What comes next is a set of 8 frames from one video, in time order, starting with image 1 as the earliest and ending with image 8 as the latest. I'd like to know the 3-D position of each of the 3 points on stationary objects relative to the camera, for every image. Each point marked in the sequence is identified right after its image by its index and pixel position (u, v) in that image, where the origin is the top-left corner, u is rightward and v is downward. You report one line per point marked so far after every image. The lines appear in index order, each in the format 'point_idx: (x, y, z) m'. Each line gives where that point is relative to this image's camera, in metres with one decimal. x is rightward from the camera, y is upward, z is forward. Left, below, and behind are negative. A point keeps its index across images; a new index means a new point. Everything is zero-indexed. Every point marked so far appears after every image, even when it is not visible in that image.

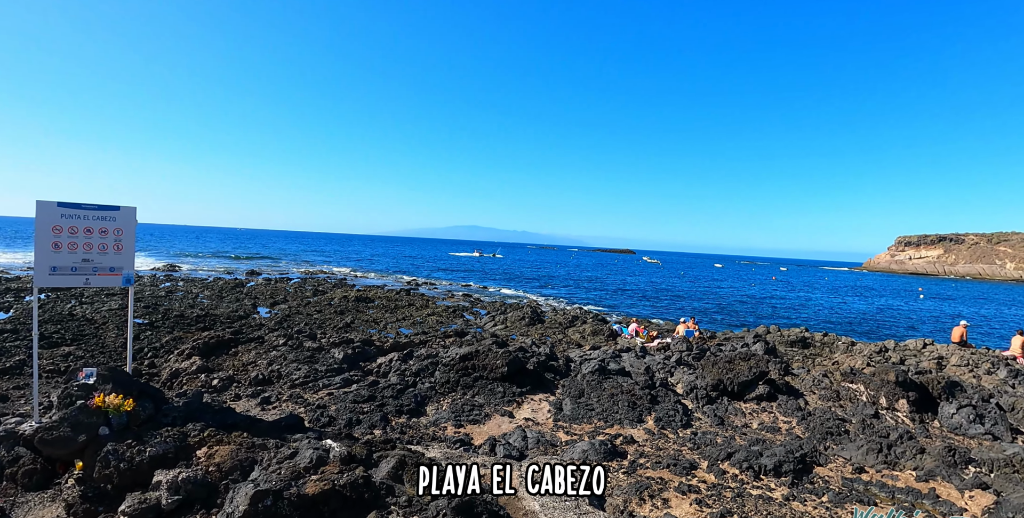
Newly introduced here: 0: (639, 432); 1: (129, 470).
0: (+2.5, -3.3, +9.4) m
1: (-4.7, -2.6, +6.0) m
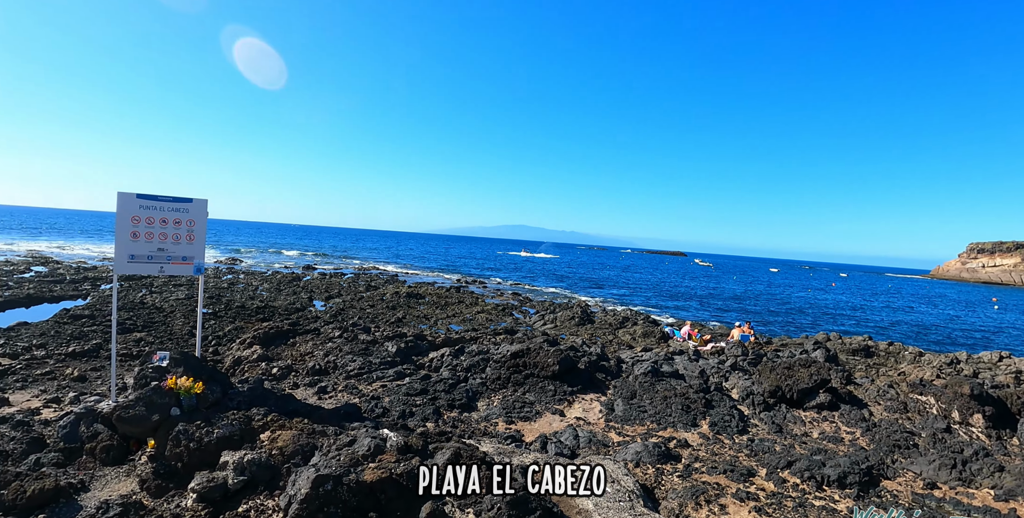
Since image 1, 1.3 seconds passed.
0: (+3.4, -3.3, +9.1) m
1: (-4.0, -2.4, +6.2) m
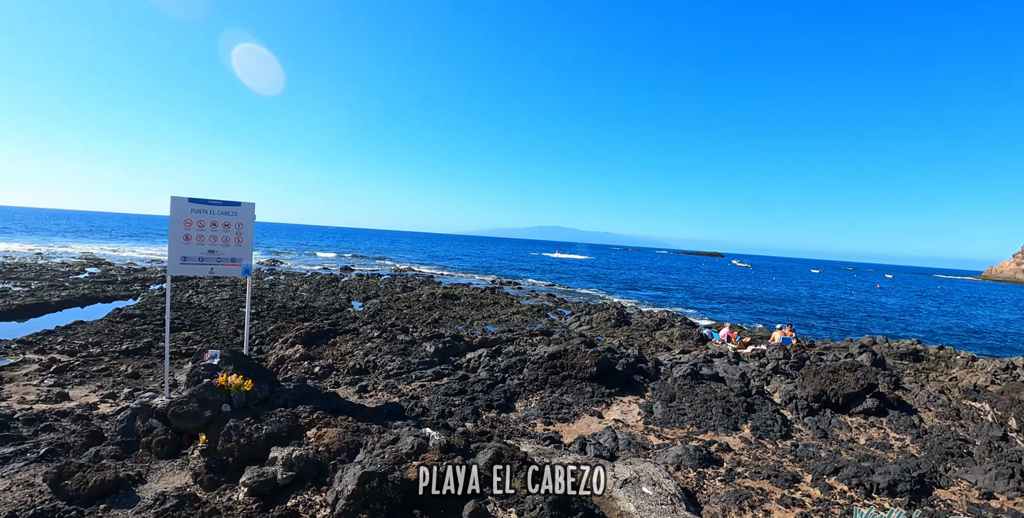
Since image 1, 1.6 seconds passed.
0: (+4.0, -3.3, +8.9) m
1: (-3.5, -2.5, +6.4) m
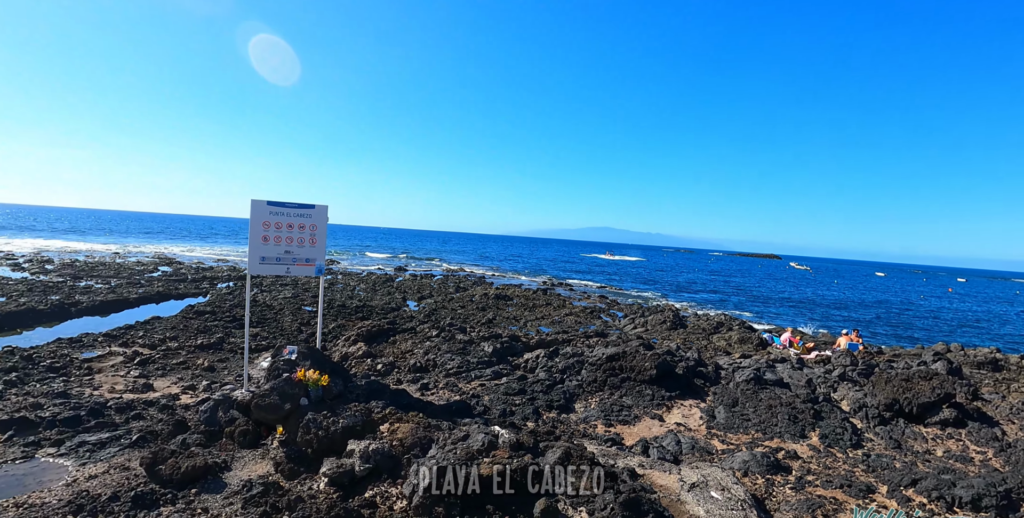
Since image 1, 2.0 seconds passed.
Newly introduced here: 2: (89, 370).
0: (+5.1, -3.3, +8.6) m
1: (-2.6, -2.5, +6.7) m
2: (-9.6, -2.5, +11.1) m
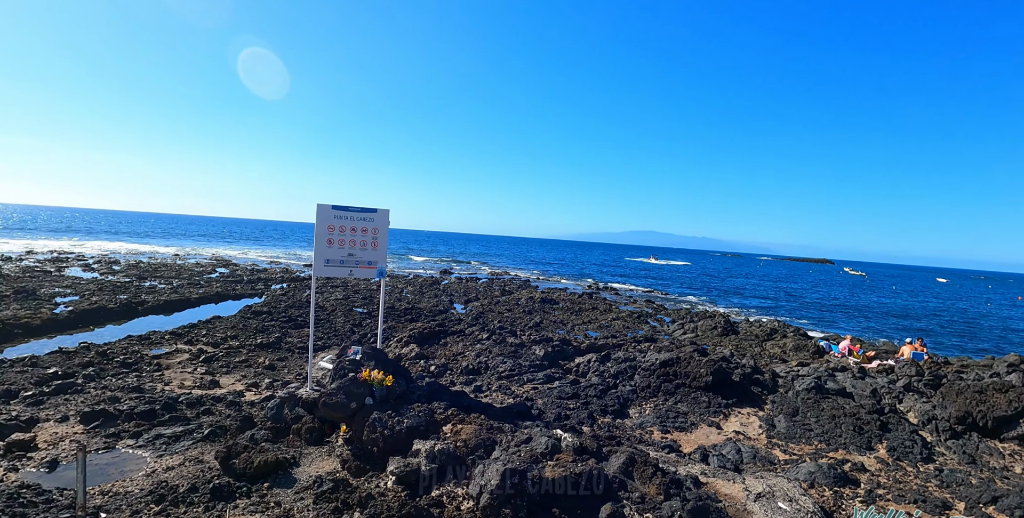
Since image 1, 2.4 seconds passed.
0: (+6.1, -3.4, +8.3) m
1: (-1.7, -2.5, +6.9) m
2: (-8.5, -2.6, +11.7) m
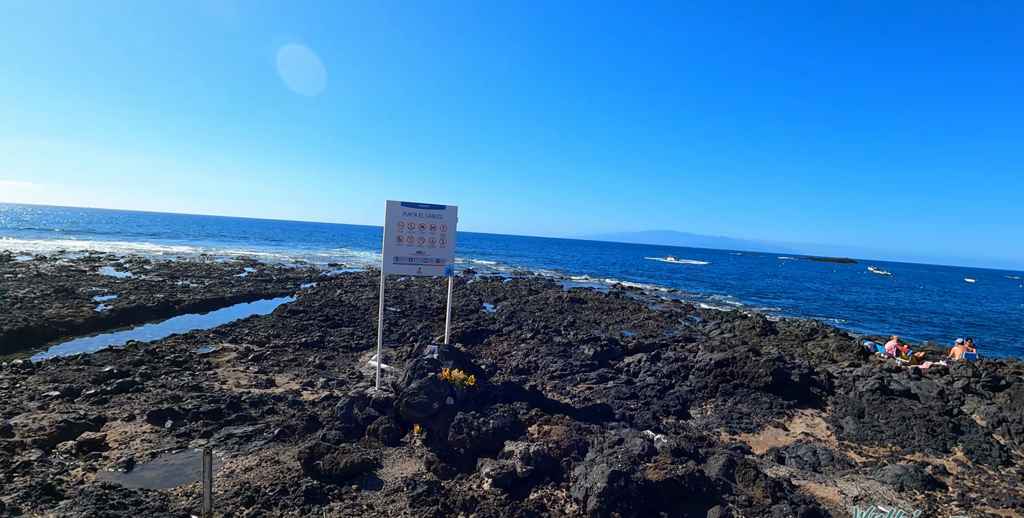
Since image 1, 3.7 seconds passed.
0: (+7.3, -3.4, +8.2) m
1: (-0.5, -2.5, +6.8) m
2: (-7.2, -2.5, +11.6) m
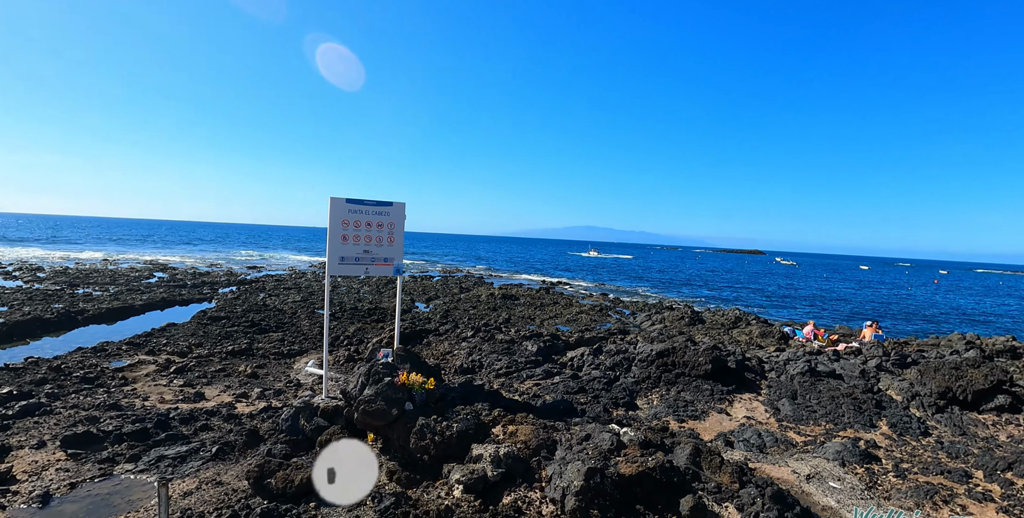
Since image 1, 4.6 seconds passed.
0: (+6.6, -3.2, +8.9) m
1: (-0.9, -2.5, +6.5) m
2: (-8.2, -2.6, +10.4) m
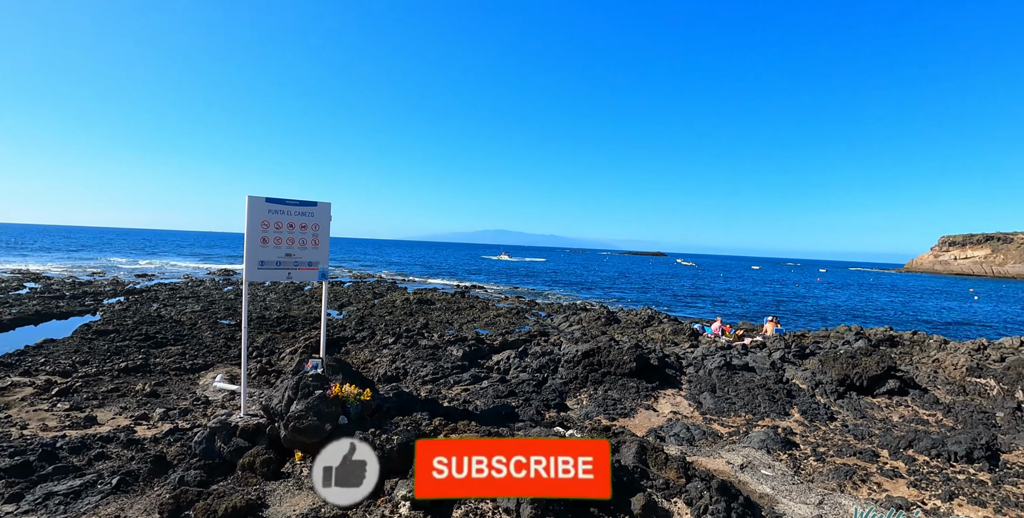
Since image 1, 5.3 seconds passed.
0: (+5.5, -3.2, +9.5) m
1: (-1.6, -2.5, +6.1) m
2: (-9.4, -2.7, +8.7) m
